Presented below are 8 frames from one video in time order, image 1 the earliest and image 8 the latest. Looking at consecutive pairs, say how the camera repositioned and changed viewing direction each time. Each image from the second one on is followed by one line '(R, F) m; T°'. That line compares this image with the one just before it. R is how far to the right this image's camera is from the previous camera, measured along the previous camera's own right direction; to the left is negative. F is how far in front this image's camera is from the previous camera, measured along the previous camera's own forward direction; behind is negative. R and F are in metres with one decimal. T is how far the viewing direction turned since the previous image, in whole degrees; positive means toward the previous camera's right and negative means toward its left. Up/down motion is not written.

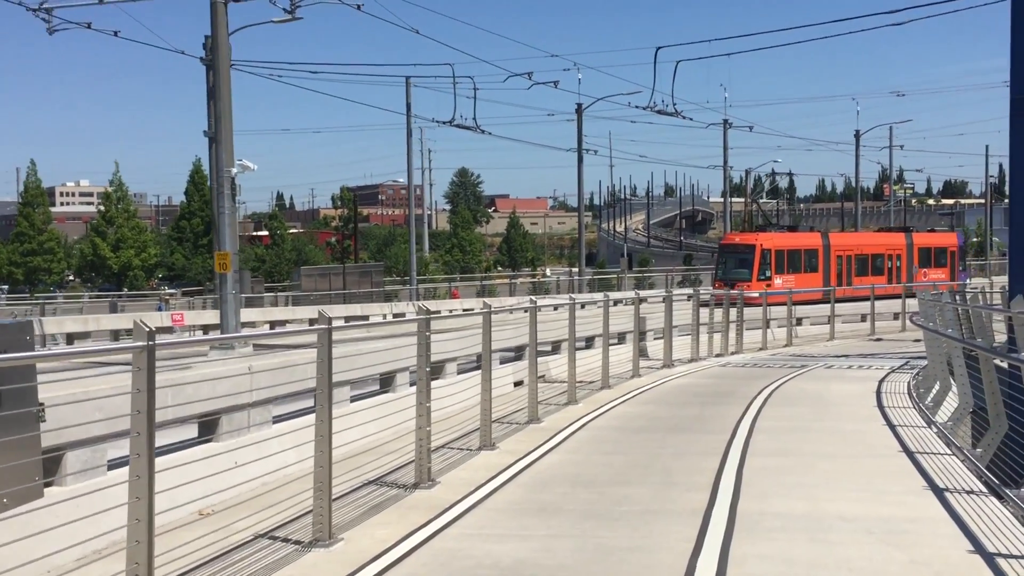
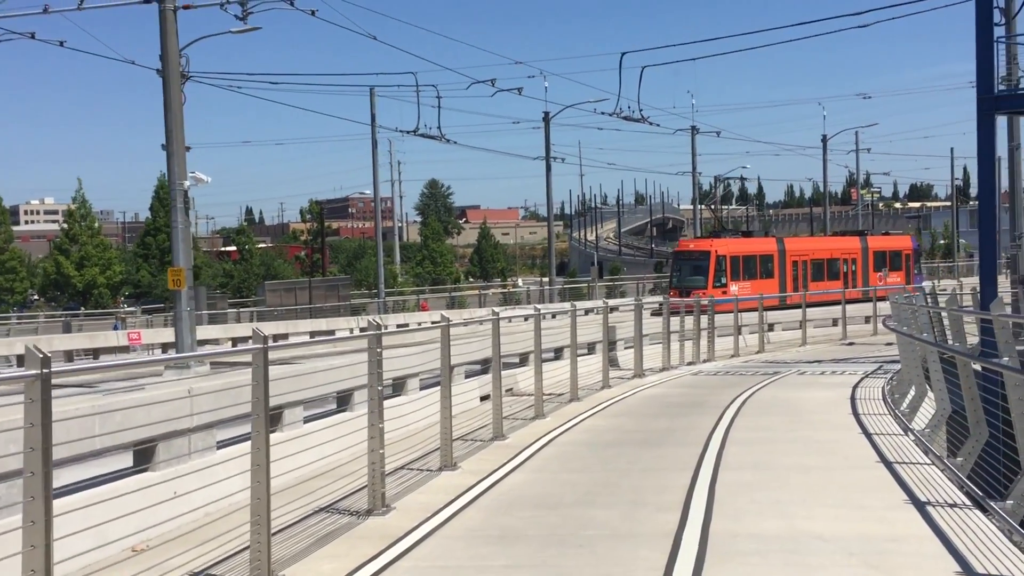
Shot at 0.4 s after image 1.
(+0.1, +0.5) m; +2°
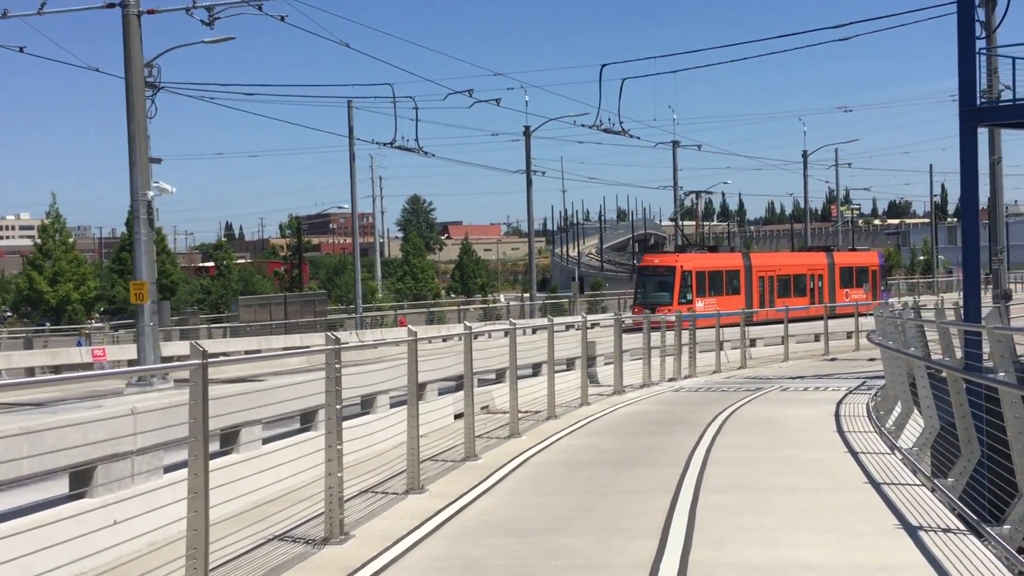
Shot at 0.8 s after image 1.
(+0.1, +0.5) m; +1°
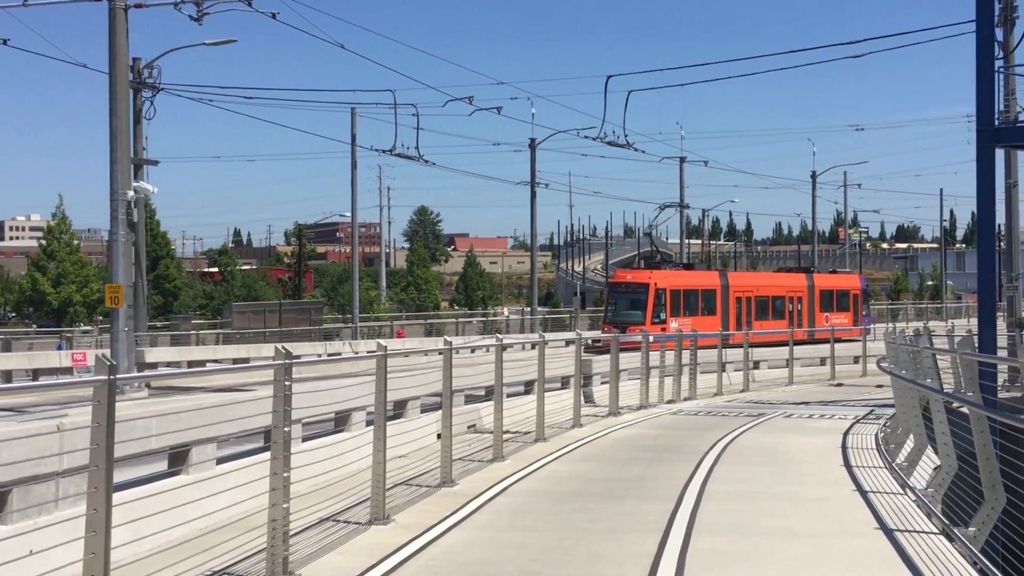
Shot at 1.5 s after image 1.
(+0.2, +0.8) m; 0°
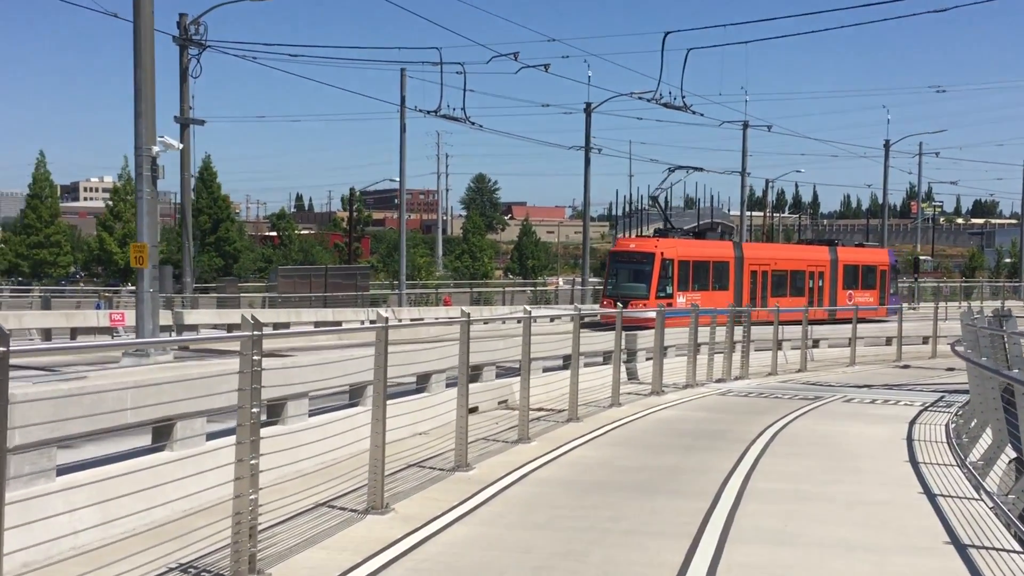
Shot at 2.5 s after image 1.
(+0.3, +0.9) m; -3°
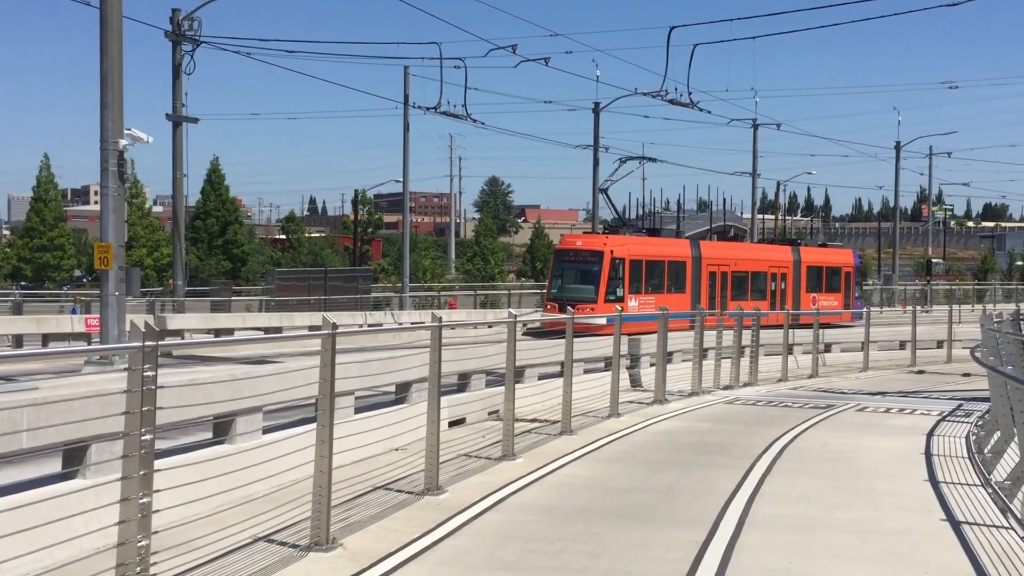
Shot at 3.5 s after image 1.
(+0.3, +1.1) m; -1°
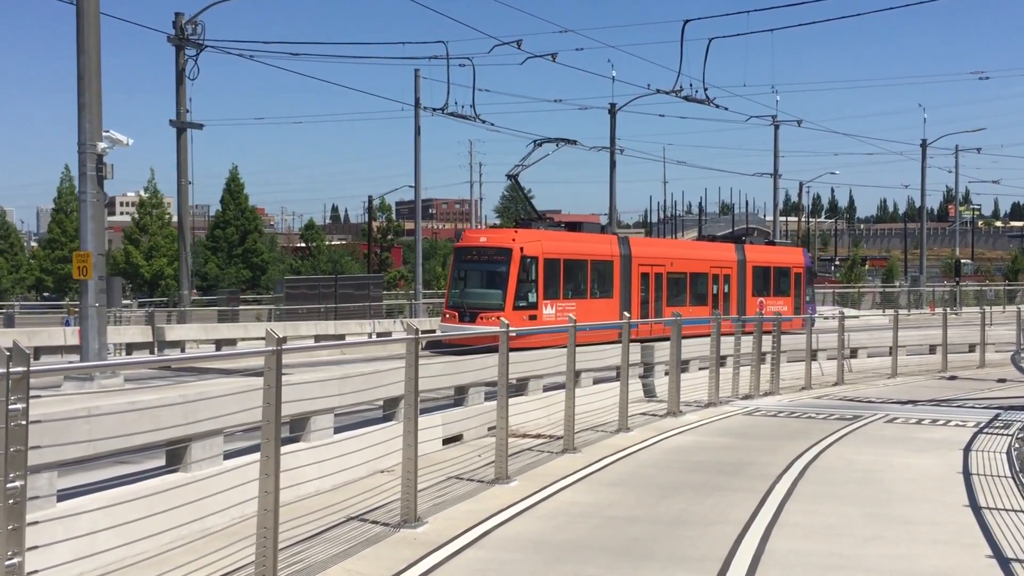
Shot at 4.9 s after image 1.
(+0.3, +0.9) m; -1°
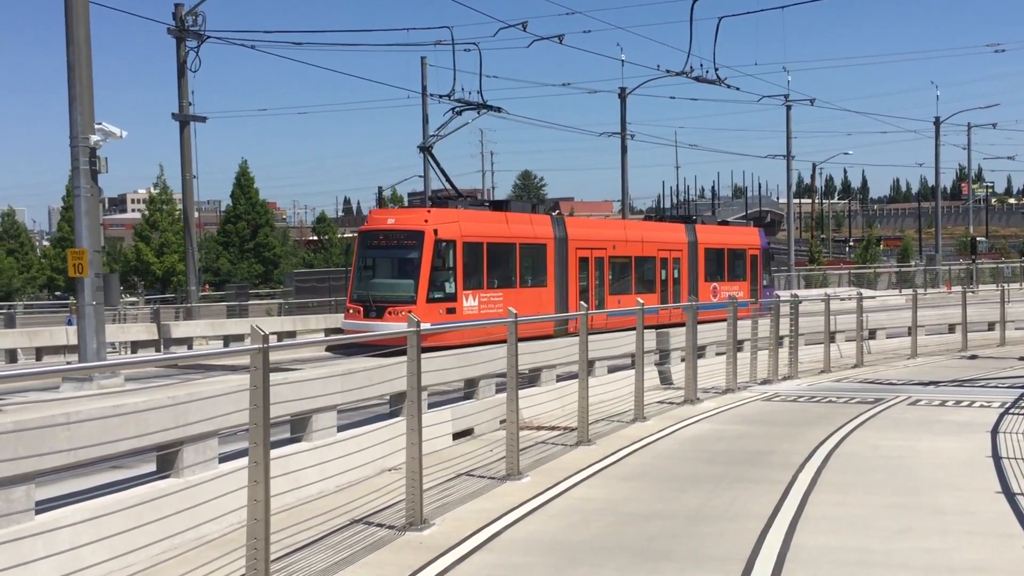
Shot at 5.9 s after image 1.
(+0.1, +0.4) m; -1°
